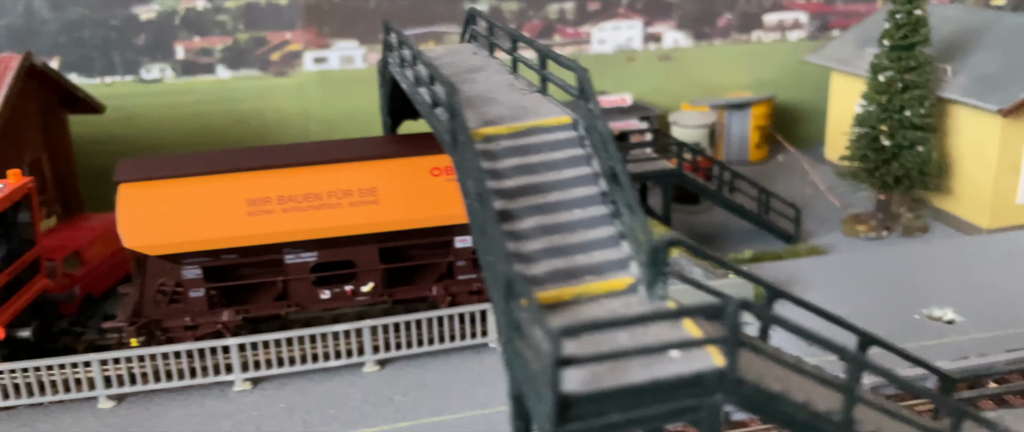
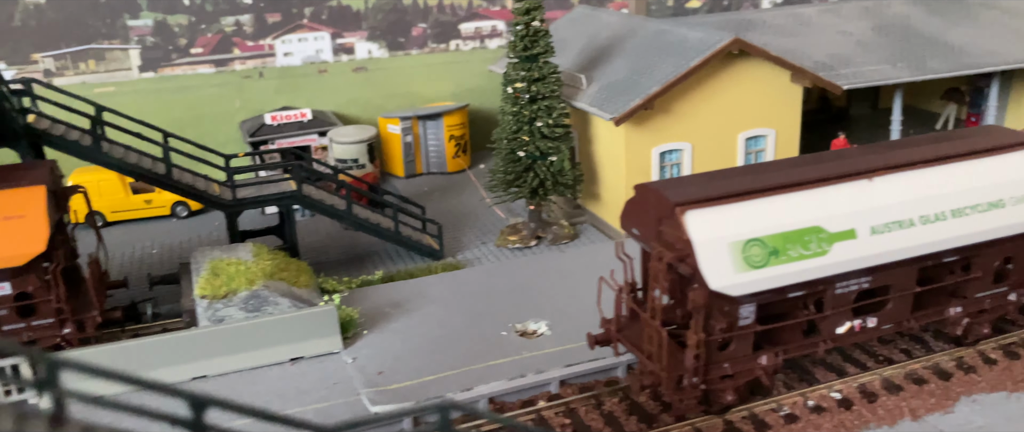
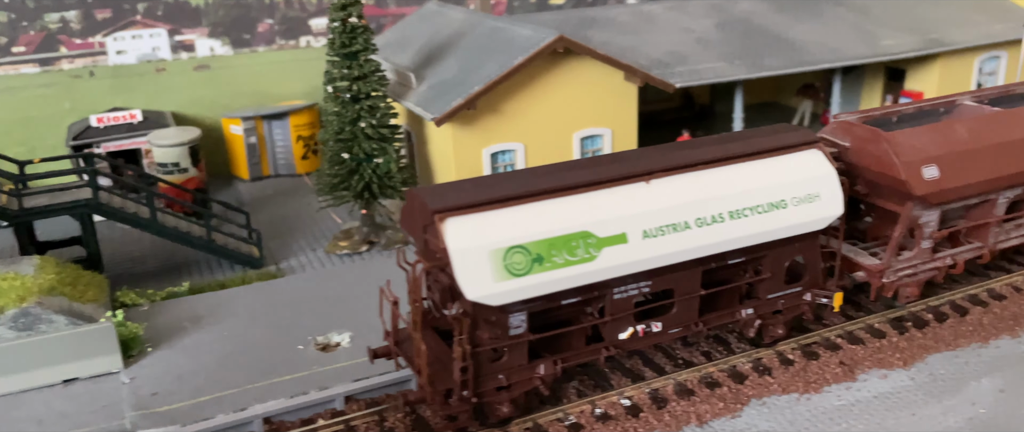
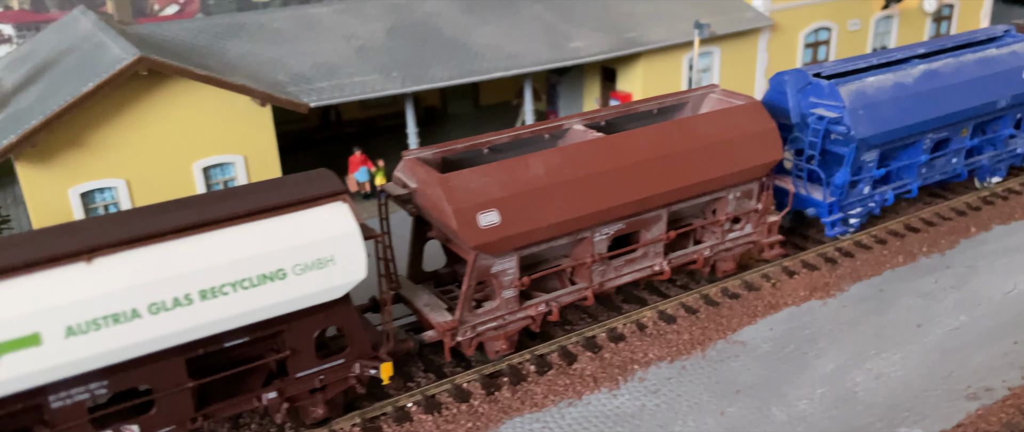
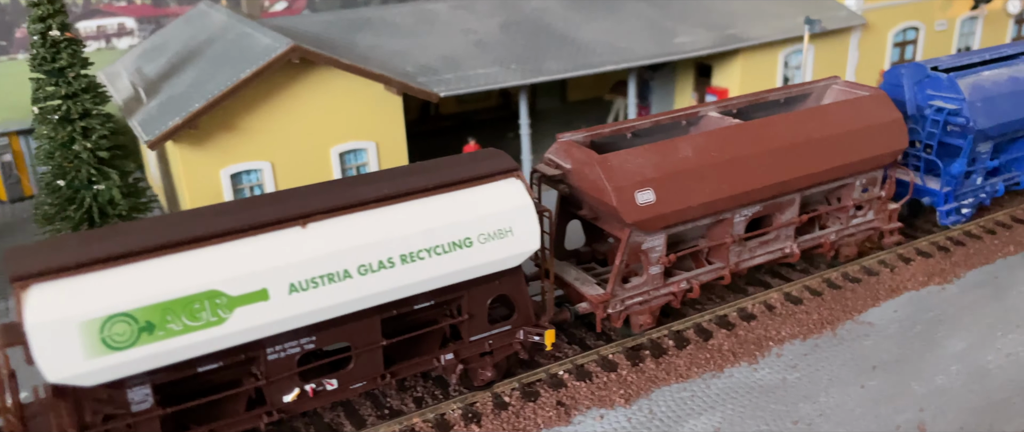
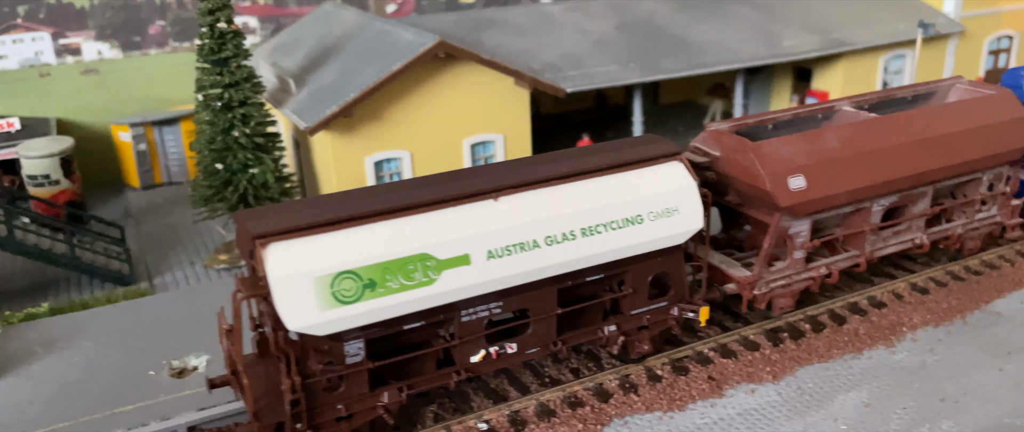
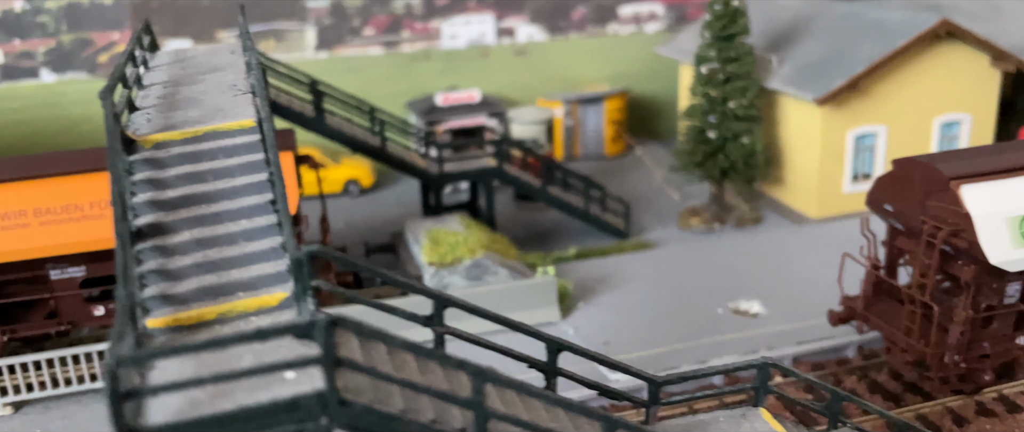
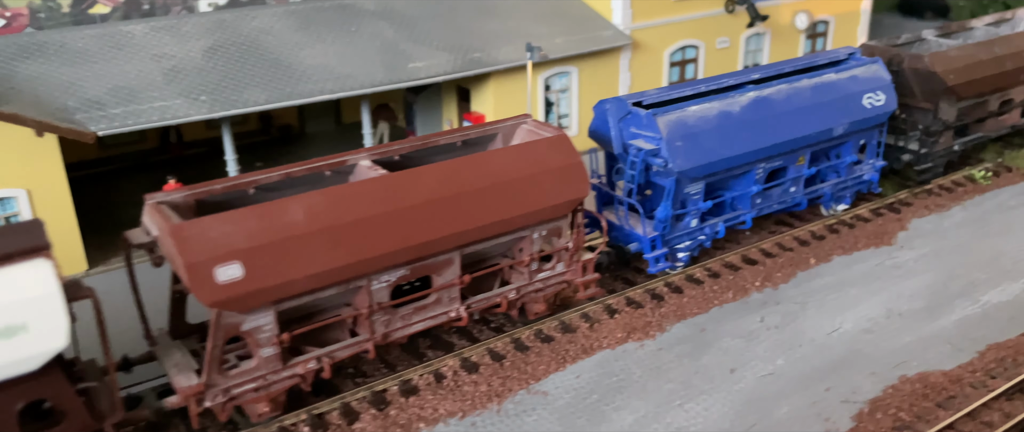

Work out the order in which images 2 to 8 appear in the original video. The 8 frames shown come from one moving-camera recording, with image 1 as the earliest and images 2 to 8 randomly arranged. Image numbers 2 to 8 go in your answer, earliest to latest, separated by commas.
7, 2, 3, 6, 5, 4, 8
